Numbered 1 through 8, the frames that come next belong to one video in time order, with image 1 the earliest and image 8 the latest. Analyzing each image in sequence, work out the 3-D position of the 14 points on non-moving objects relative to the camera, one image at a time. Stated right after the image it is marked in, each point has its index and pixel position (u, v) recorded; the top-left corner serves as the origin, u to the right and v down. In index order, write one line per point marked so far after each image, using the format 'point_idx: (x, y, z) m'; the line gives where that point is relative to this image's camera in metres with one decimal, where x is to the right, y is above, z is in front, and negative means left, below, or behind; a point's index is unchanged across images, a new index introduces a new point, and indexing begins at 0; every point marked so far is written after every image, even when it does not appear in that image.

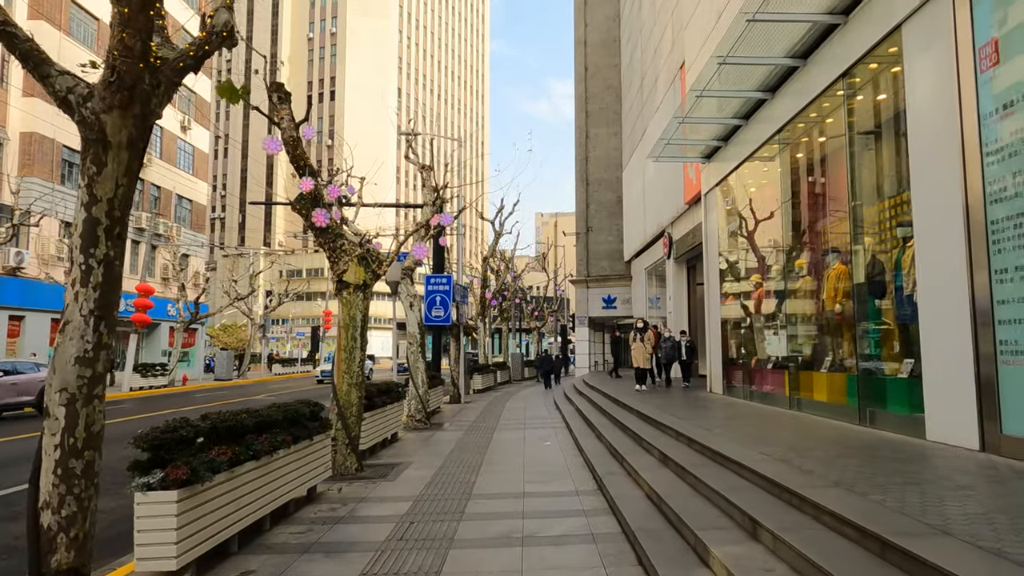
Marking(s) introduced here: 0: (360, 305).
0: (-2.0, -0.2, +8.5) m
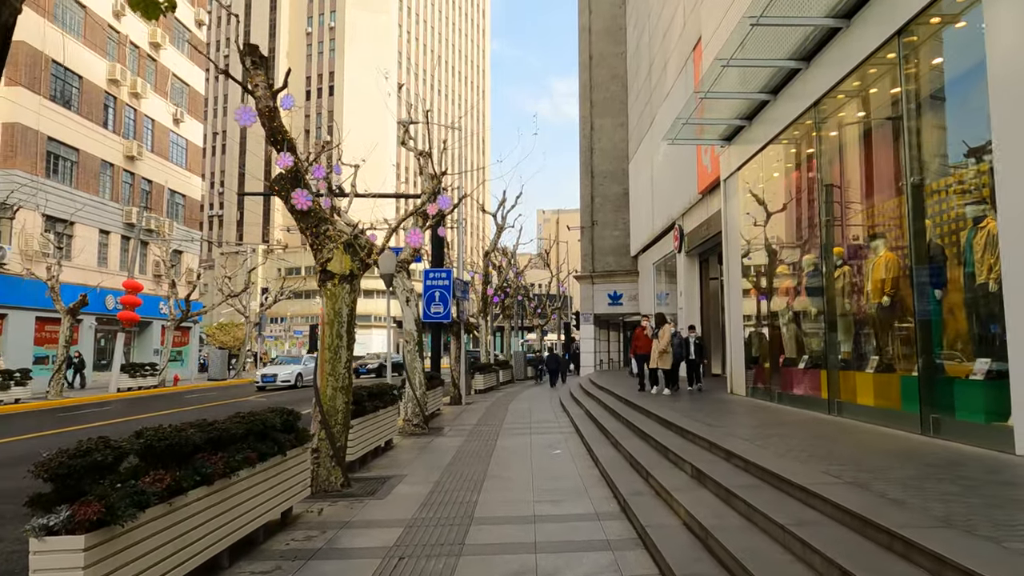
0: (-1.9, -0.1, +7.5) m
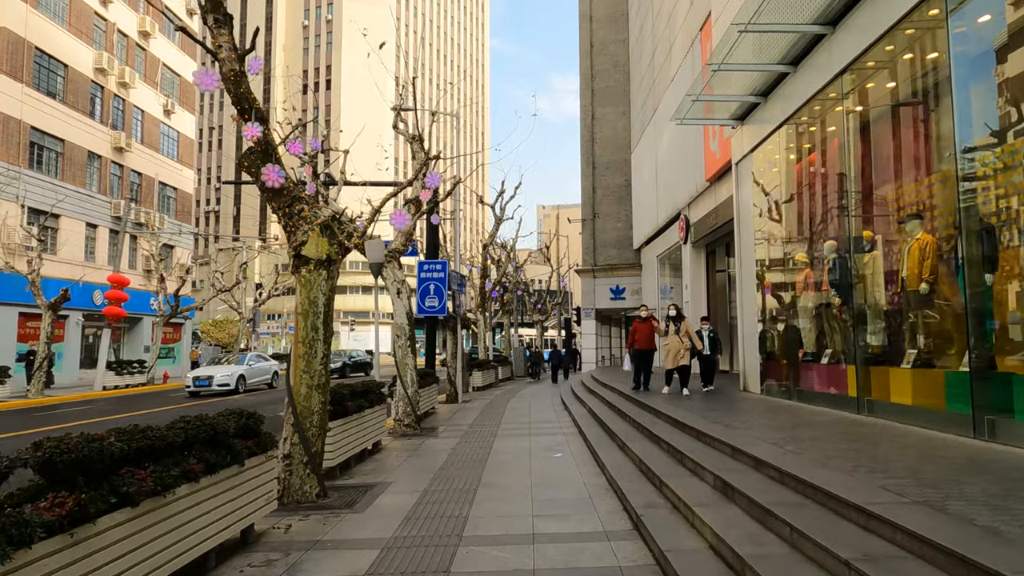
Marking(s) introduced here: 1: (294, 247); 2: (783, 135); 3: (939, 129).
0: (-2.0, 0.0, +6.7) m
1: (-2.3, +0.4, +6.7) m
2: (+4.4, +2.5, +10.5) m
3: (+4.6, +1.7, +7.0) m
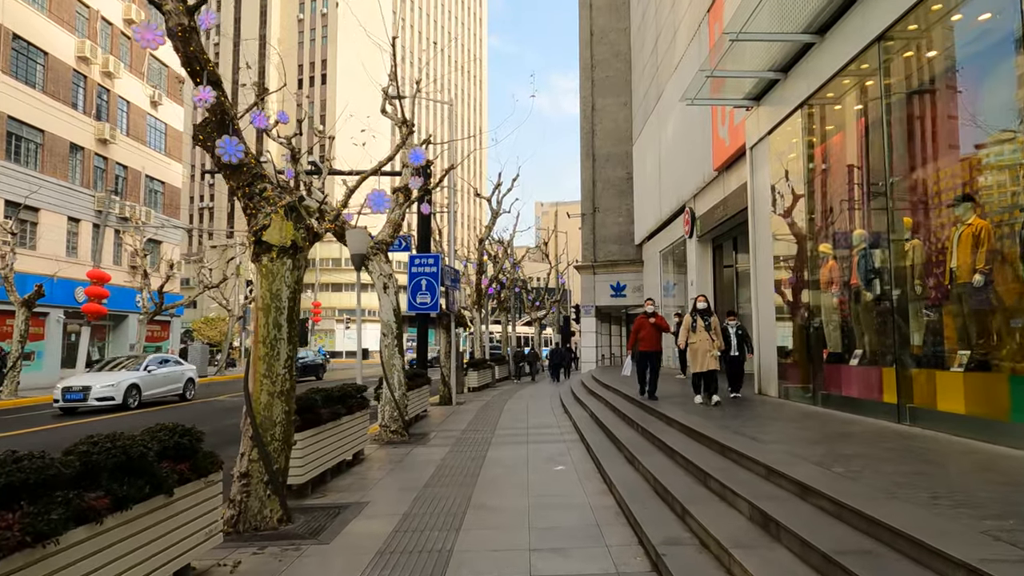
0: (-2.0, +0.1, +5.8) m
1: (-2.3, +0.5, +5.8) m
2: (+4.3, +2.5, +9.6) m
3: (+4.6, +1.8, +6.1) m
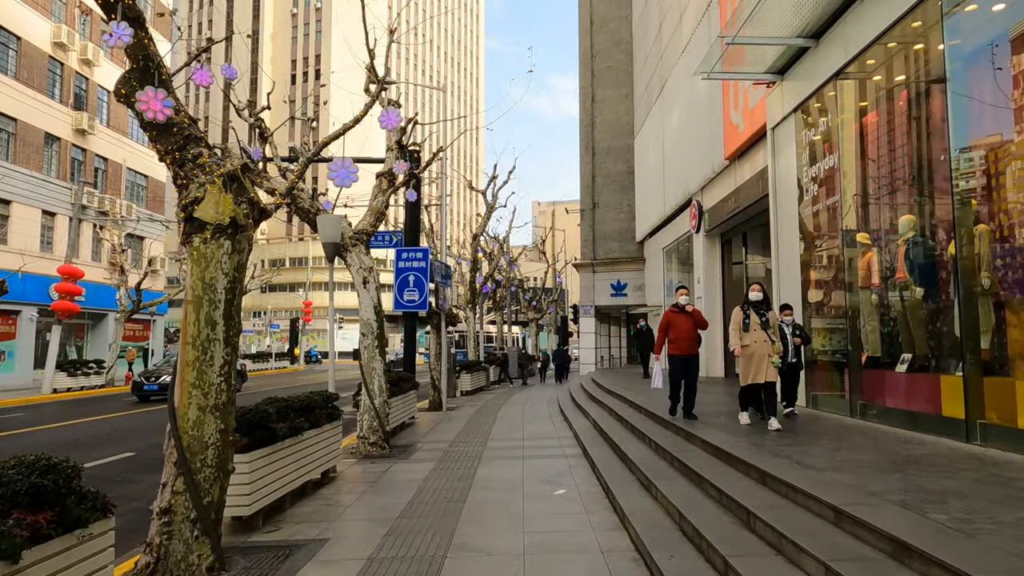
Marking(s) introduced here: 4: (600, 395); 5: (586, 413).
0: (-2.1, +0.2, +4.7) m
1: (-2.4, +0.6, +4.7) m
2: (+4.3, +2.6, +8.5) m
3: (+4.5, +1.9, +5.0) m
4: (+1.8, -2.2, +13.0) m
5: (+1.3, -2.3, +11.6) m
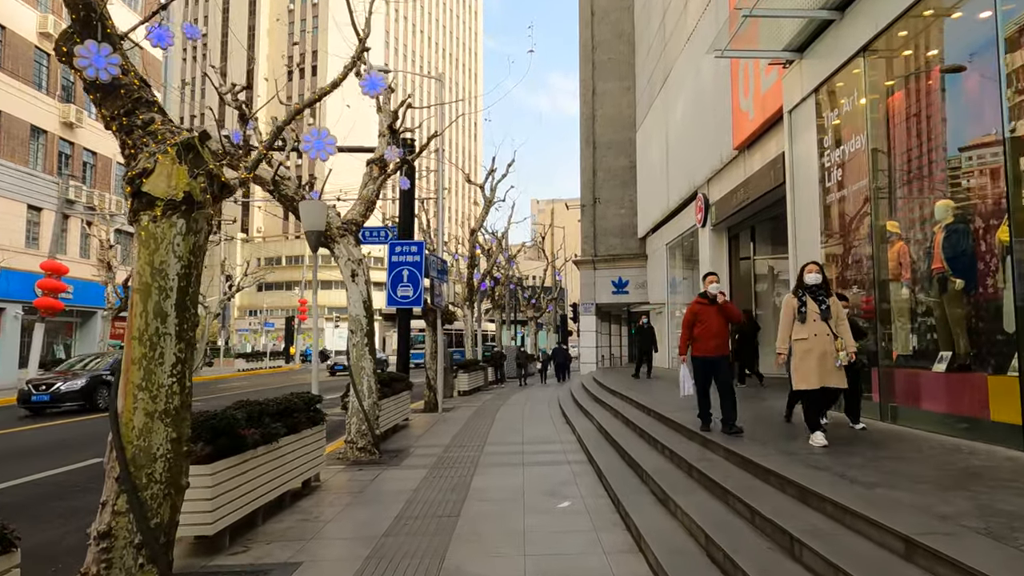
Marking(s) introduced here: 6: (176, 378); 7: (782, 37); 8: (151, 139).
0: (-2.1, +0.3, +4.0) m
1: (-2.4, +0.7, +4.0) m
2: (+4.2, +2.7, +7.8) m
3: (+4.5, +2.0, +4.4) m
4: (+1.7, -2.1, +12.3) m
5: (+1.3, -2.2, +11.0) m
6: (-2.1, -0.6, +4.0) m
7: (+3.7, +3.5, +8.9) m
8: (-2.3, +1.0, +4.1) m
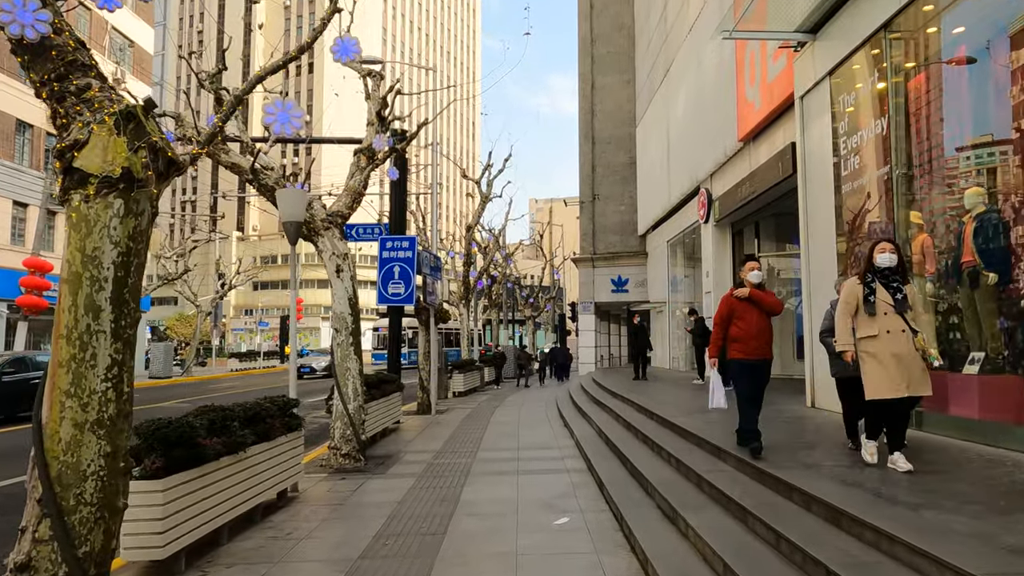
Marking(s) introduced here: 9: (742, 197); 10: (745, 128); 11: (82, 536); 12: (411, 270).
0: (-2.1, +0.3, +3.5) m
1: (-2.4, +0.7, +3.5) m
2: (+4.2, +2.7, +7.3) m
3: (+4.4, +2.0, +3.9) m
4: (+1.7, -2.0, +11.8) m
5: (+1.3, -2.1, +10.4) m
6: (-2.1, -0.5, +3.5) m
7: (+3.7, +3.5, +8.4) m
8: (-2.4, +1.0, +3.6) m
9: (+4.7, +1.9, +13.3) m
10: (+4.5, +3.1, +12.6) m
11: (-2.2, -1.3, +3.3) m
12: (-2.0, +0.4, +12.5) m
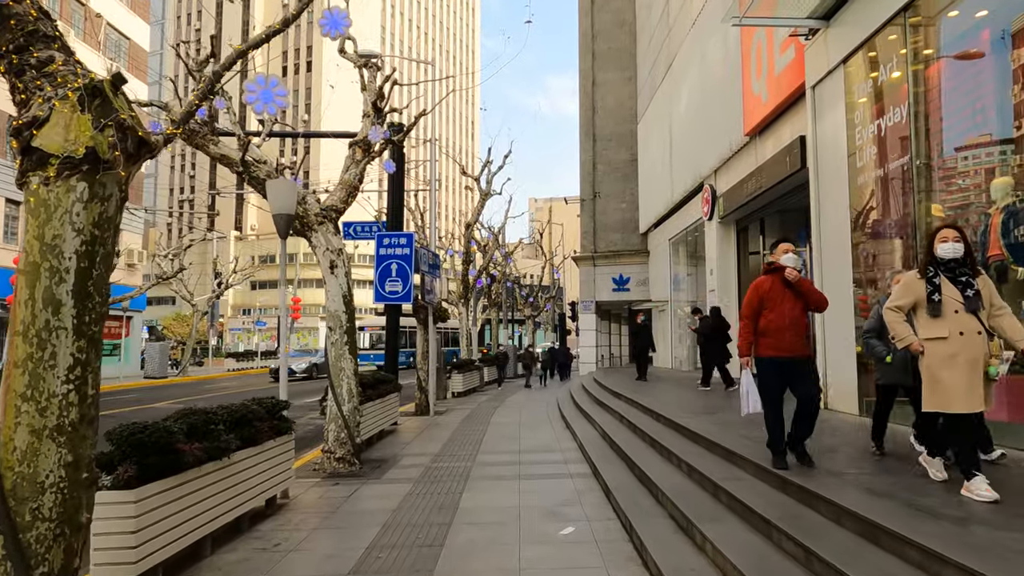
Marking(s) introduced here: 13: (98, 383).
0: (-2.1, +0.4, +3.2) m
1: (-2.4, +0.8, +3.2) m
2: (+4.2, +2.8, +7.0) m
3: (+4.5, +2.0, +3.6) m
4: (+1.7, -2.0, +11.5) m
5: (+1.3, -2.1, +10.1) m
6: (-2.1, -0.5, +3.1) m
7: (+3.7, +3.6, +8.1) m
8: (-2.4, +1.0, +3.3) m
9: (+4.7, +1.9, +12.9) m
10: (+4.5, +3.2, +12.3) m
11: (-2.2, -1.2, +2.9) m
12: (-1.9, +0.4, +12.2) m
13: (-2.0, -0.5, +3.2) m
